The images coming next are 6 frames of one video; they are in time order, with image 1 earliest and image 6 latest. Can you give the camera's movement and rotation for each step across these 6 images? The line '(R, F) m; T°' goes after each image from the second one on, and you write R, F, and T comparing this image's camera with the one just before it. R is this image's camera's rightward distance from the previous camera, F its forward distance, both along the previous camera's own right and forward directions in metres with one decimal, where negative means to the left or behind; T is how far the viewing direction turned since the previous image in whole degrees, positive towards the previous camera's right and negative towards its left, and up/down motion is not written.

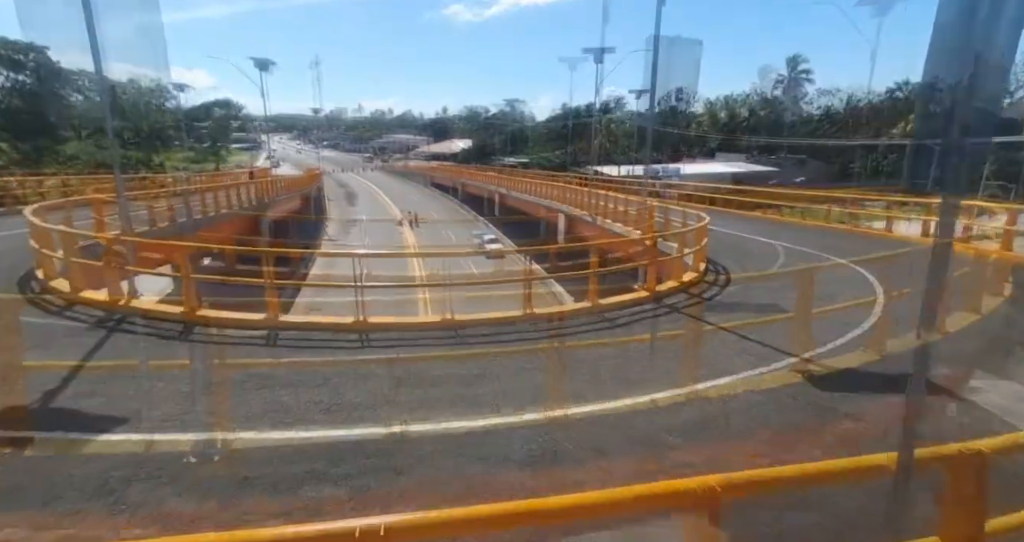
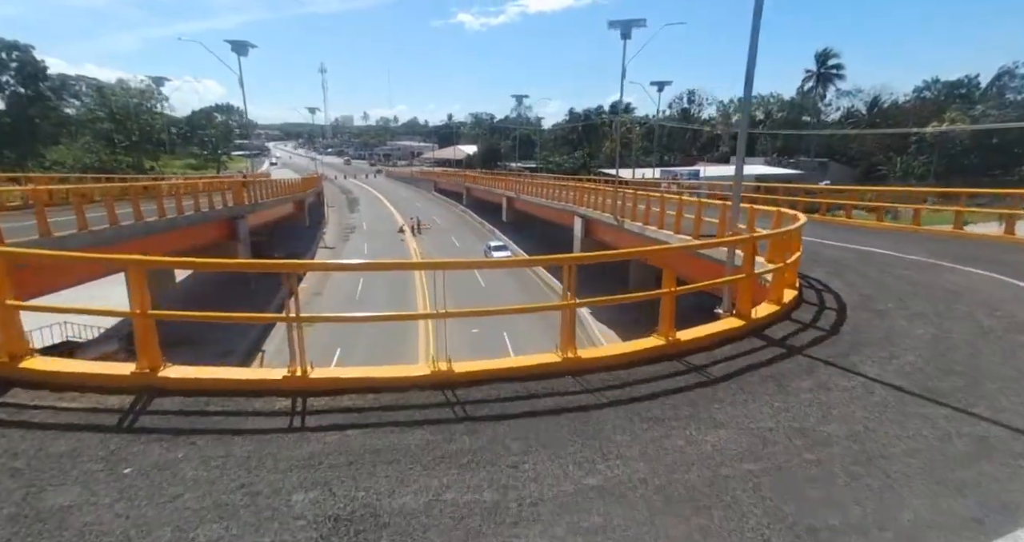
(-0.2, +2.9) m; -1°
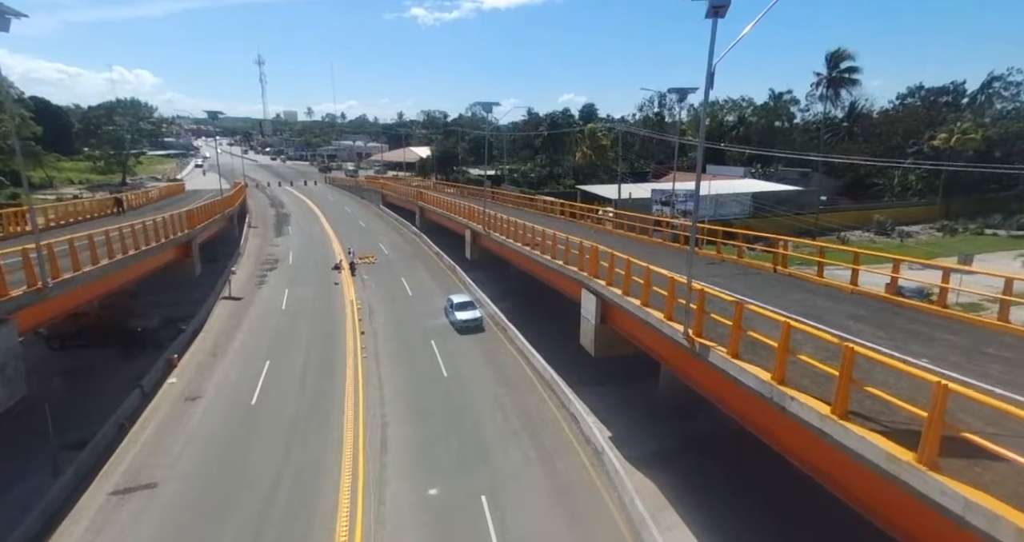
(-0.7, +9.8) m; +5°
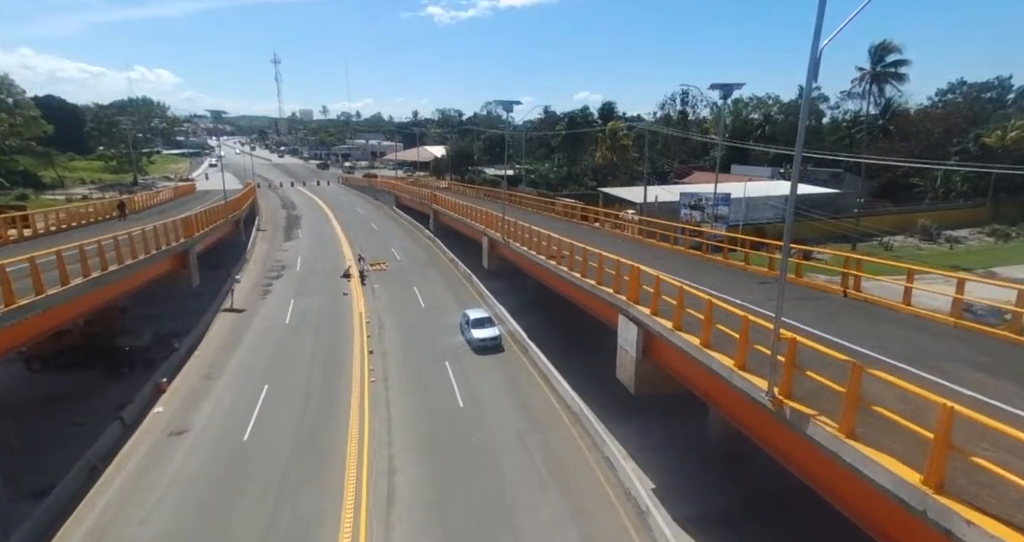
(-0.4, +2.4) m; -1°
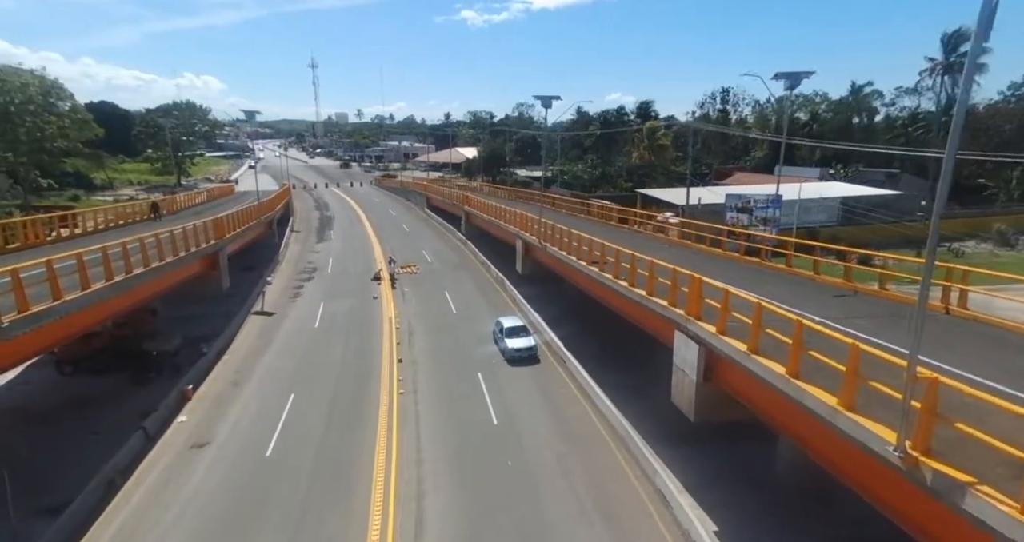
(-0.3, +1.6) m; -3°
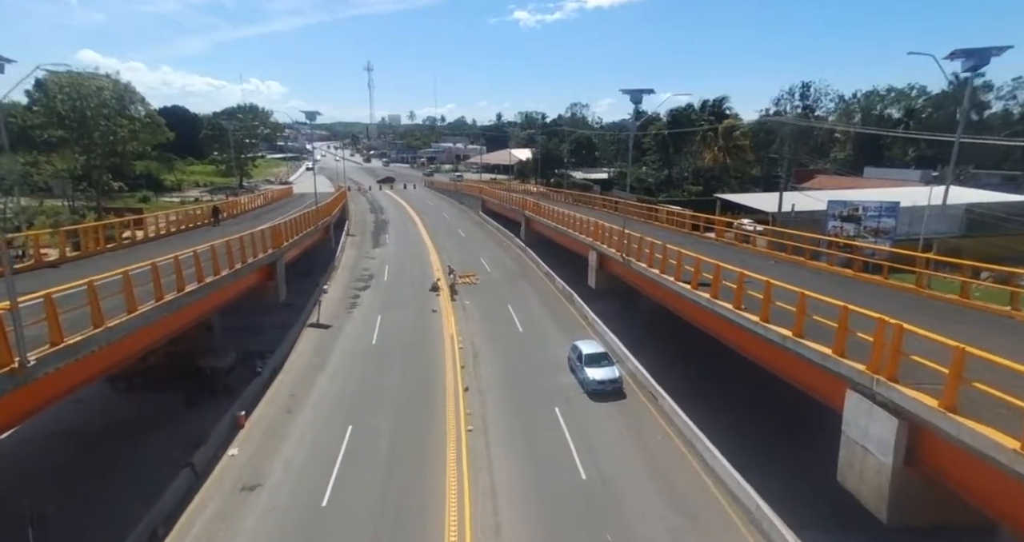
(-1.5, +2.9) m; -5°
